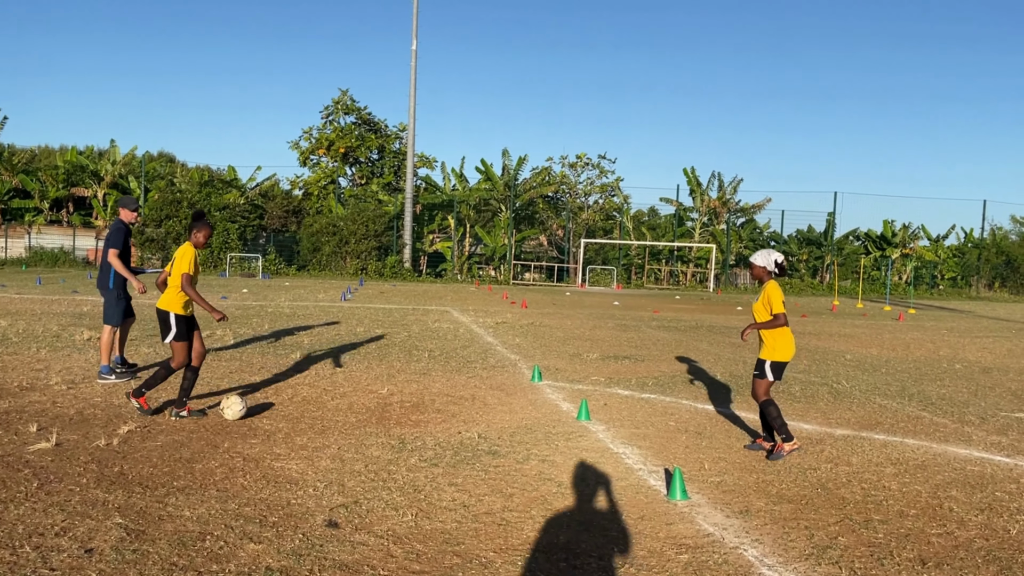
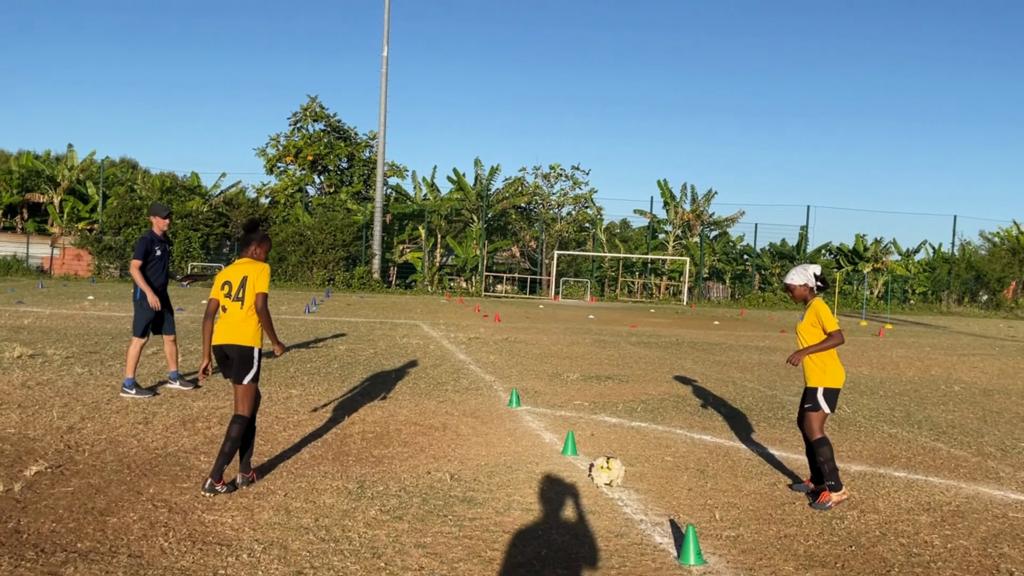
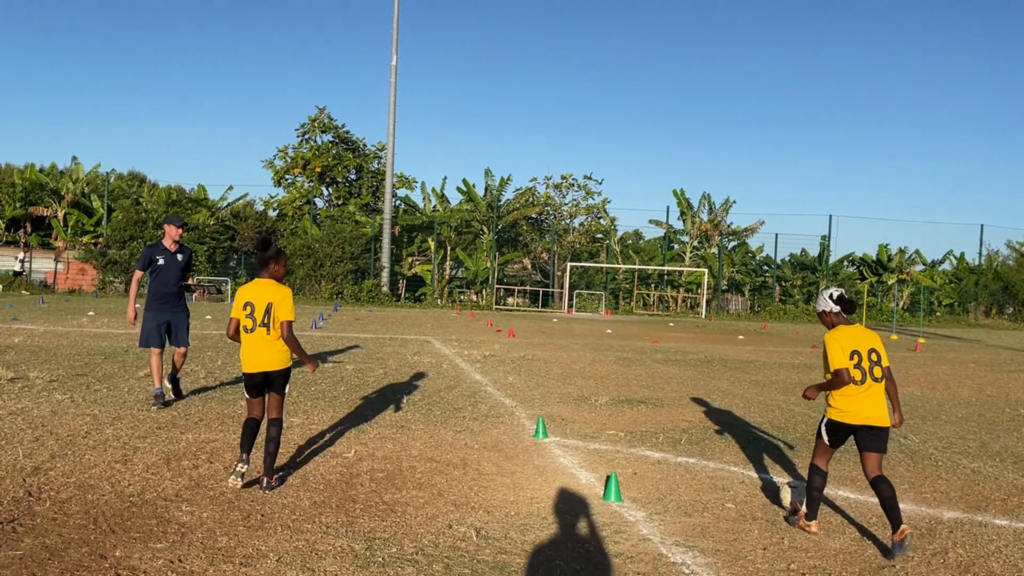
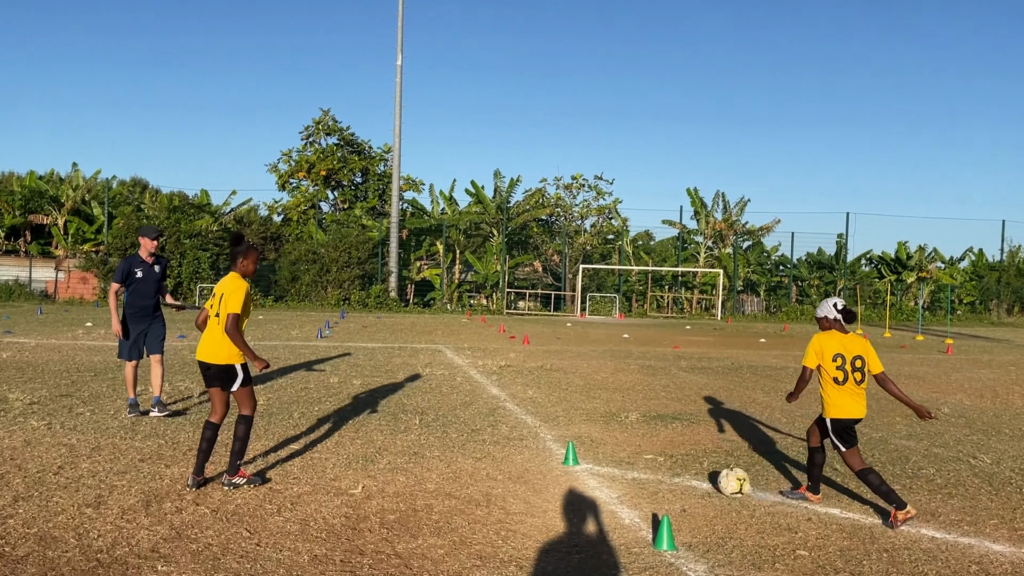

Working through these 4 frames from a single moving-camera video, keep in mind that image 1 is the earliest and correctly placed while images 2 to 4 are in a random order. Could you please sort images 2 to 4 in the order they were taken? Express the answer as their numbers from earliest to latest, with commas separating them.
2, 3, 4
